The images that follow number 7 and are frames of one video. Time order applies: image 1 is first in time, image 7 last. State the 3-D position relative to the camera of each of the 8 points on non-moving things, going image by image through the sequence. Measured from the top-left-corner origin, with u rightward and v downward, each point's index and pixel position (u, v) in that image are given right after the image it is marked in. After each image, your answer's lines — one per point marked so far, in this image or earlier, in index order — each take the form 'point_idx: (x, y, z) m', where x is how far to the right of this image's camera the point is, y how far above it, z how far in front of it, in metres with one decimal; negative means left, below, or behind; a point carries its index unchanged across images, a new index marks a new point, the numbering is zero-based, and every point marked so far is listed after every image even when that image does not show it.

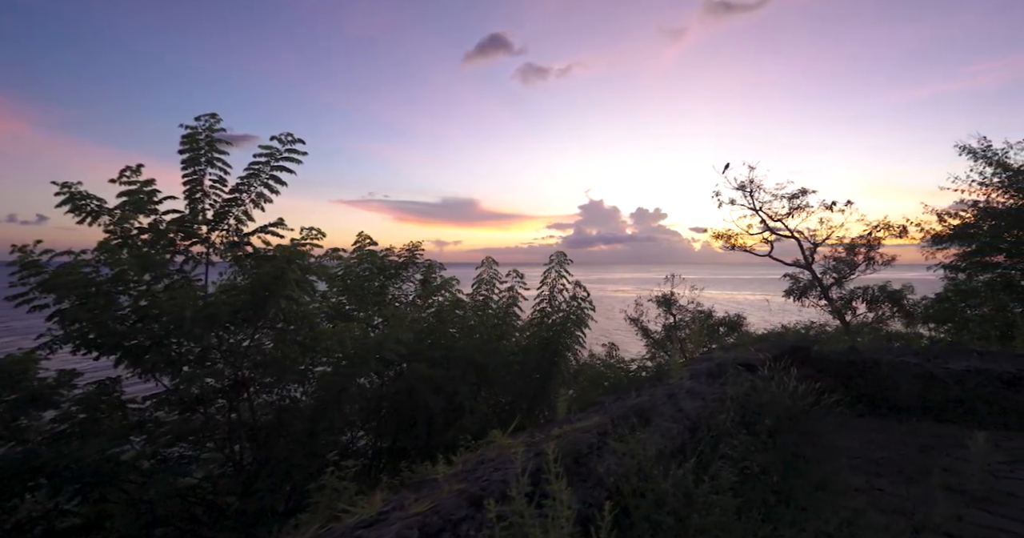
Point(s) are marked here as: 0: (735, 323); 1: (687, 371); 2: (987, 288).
0: (+6.1, -1.5, +14.7) m
1: (+2.2, -1.3, +6.9) m
2: (+10.8, -0.4, +12.2) m
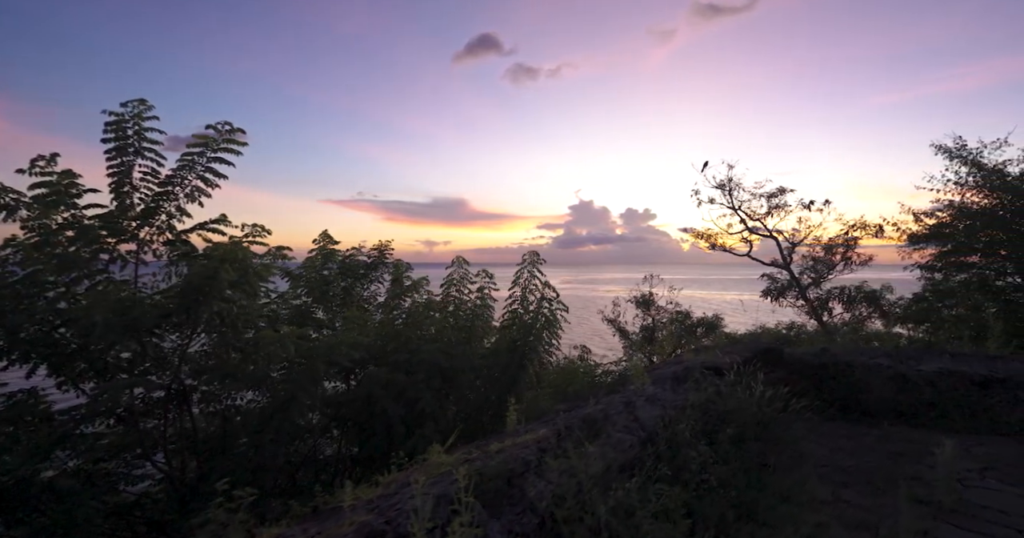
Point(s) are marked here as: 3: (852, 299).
0: (+5.4, -1.5, +14.5) m
1: (+1.7, -1.4, +6.6) m
2: (+10.1, -0.4, +12.1) m
3: (+9.0, -0.8, +14.4) m
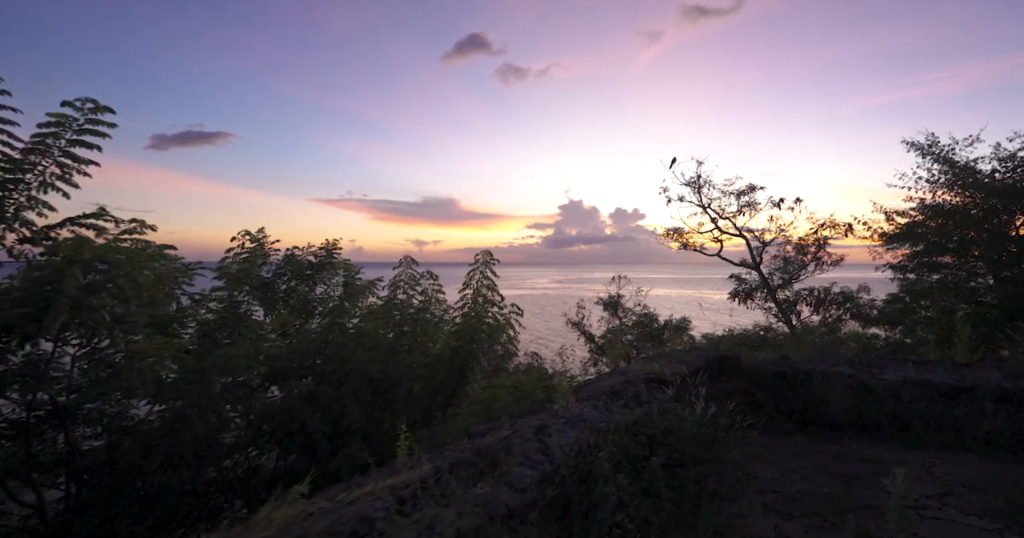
0: (+4.4, -1.5, +14.0) m
1: (+0.8, -1.4, +6.0) m
2: (+9.1, -0.4, +11.7) m
3: (+8.0, -0.8, +13.9) m
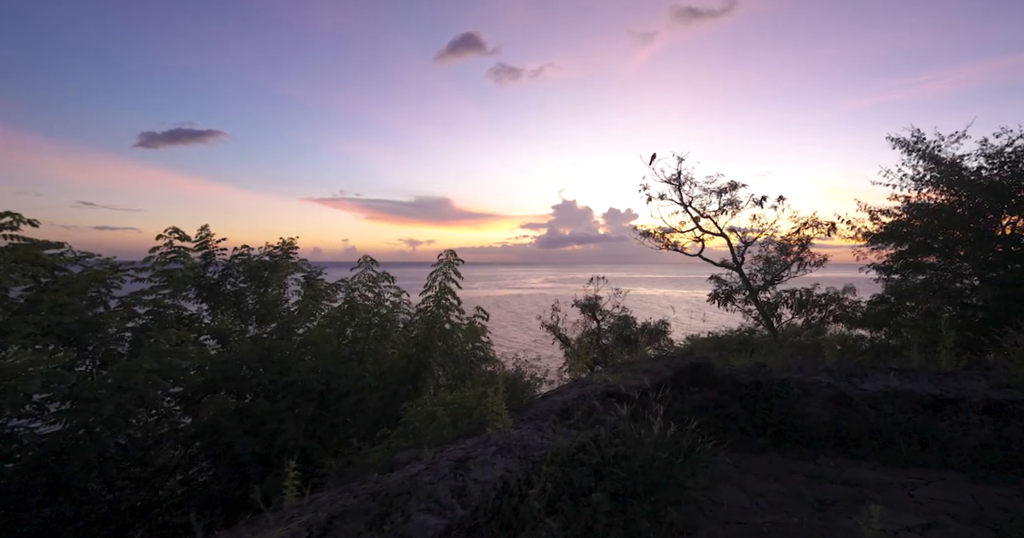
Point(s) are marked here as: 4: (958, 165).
0: (+3.6, -1.5, +13.4) m
1: (+0.2, -1.4, +5.4) m
2: (+8.4, -0.5, +11.2) m
3: (+7.2, -0.8, +13.4) m
4: (+9.4, +2.2, +11.4) m
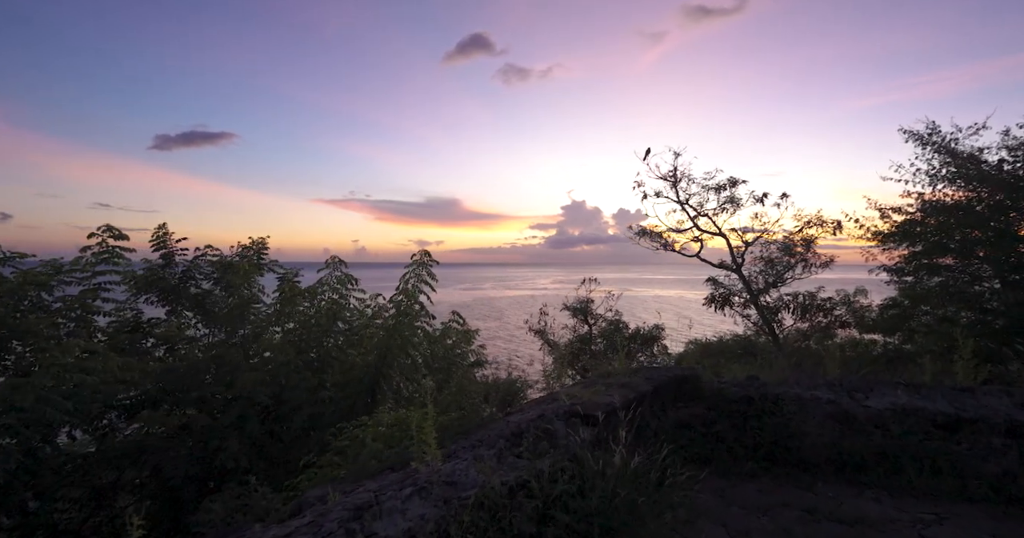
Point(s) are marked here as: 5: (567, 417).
0: (+3.3, -1.6, +12.6) m
1: (-0.3, -1.4, +4.7) m
2: (+8.0, -0.5, +10.3) m
3: (+6.9, -0.9, +12.5) m
4: (+9.0, +2.2, +10.5) m
5: (+0.5, -1.4, +5.1) m
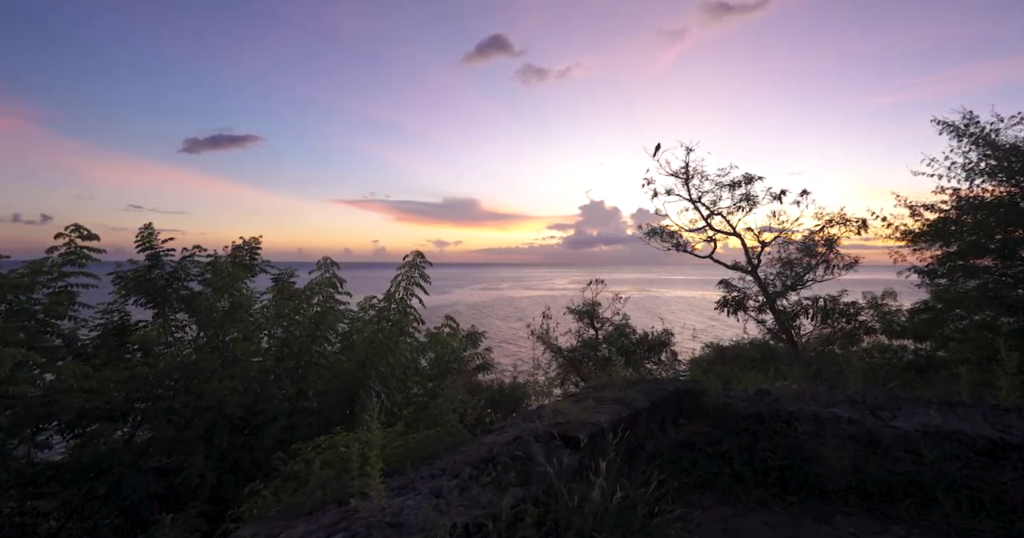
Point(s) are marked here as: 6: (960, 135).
0: (+3.3, -1.6, +12.0) m
1: (-0.5, -1.5, +4.1) m
2: (+8.0, -0.5, +9.5) m
3: (+6.9, -0.9, +11.7) m
4: (+8.9, +2.1, +9.6) m
5: (+0.3, -1.4, +4.5) m
6: (+8.7, +2.6, +10.6) m
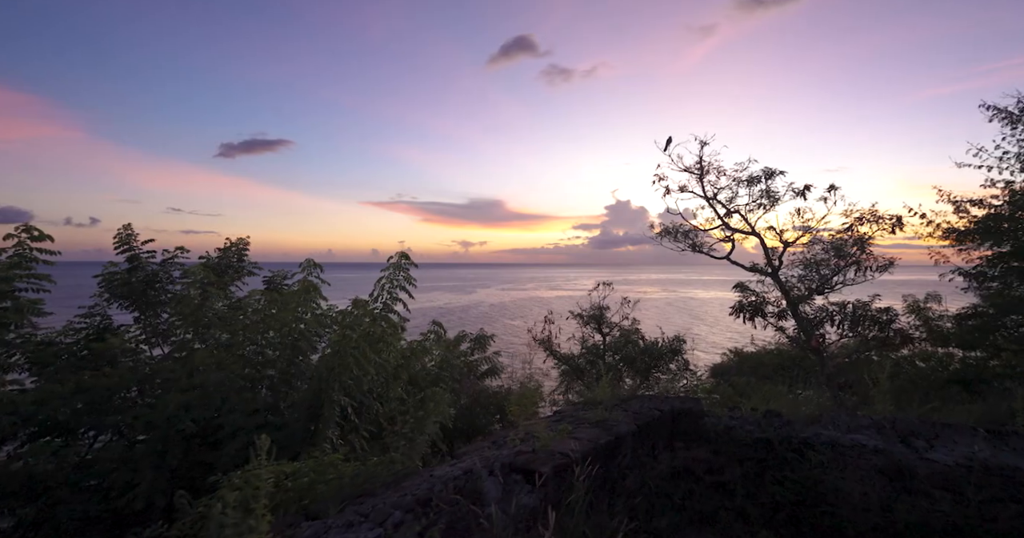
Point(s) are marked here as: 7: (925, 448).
0: (+3.3, -1.6, +11.1) m
1: (-0.9, -1.5, +3.4) m
2: (+7.8, -0.6, +8.4) m
3: (+6.9, -0.9, +10.7) m
4: (+8.8, +2.1, +8.5) m
5: (-0.1, -1.5, +3.8) m
6: (+8.6, +2.6, +9.5) m
7: (+3.6, -1.6, +4.8) m
